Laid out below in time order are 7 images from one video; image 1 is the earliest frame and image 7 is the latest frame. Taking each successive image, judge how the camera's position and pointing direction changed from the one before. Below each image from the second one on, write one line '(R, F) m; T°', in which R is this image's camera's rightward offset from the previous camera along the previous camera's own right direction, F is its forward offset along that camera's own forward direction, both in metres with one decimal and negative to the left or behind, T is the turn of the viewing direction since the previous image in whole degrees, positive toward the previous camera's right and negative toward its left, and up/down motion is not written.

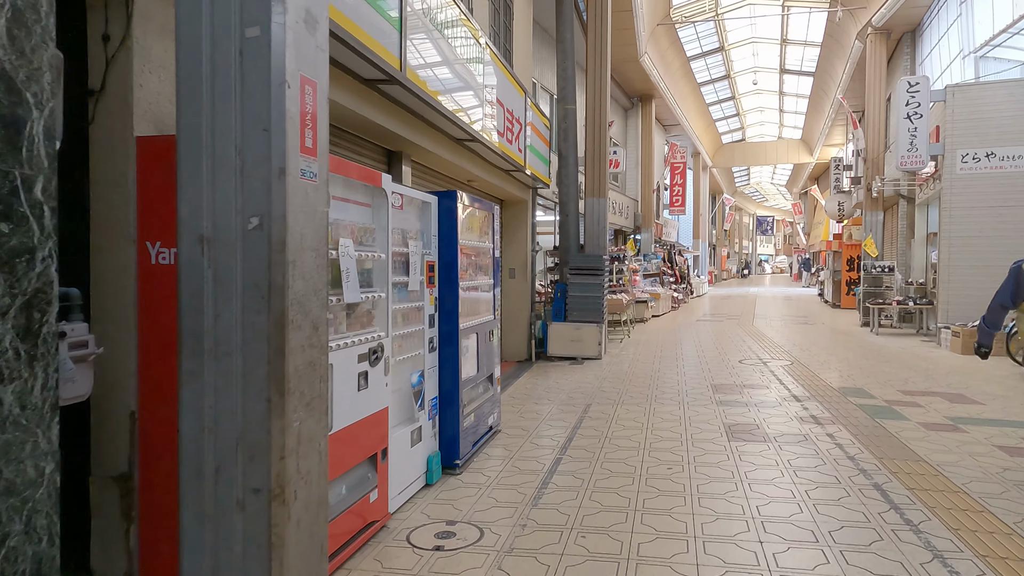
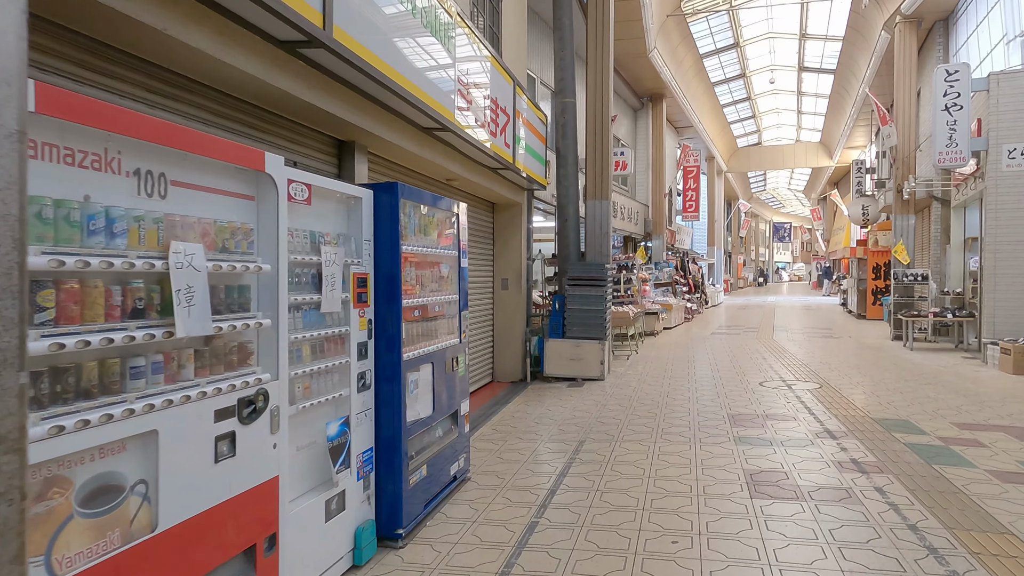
(+0.2, +0.8) m; -1°
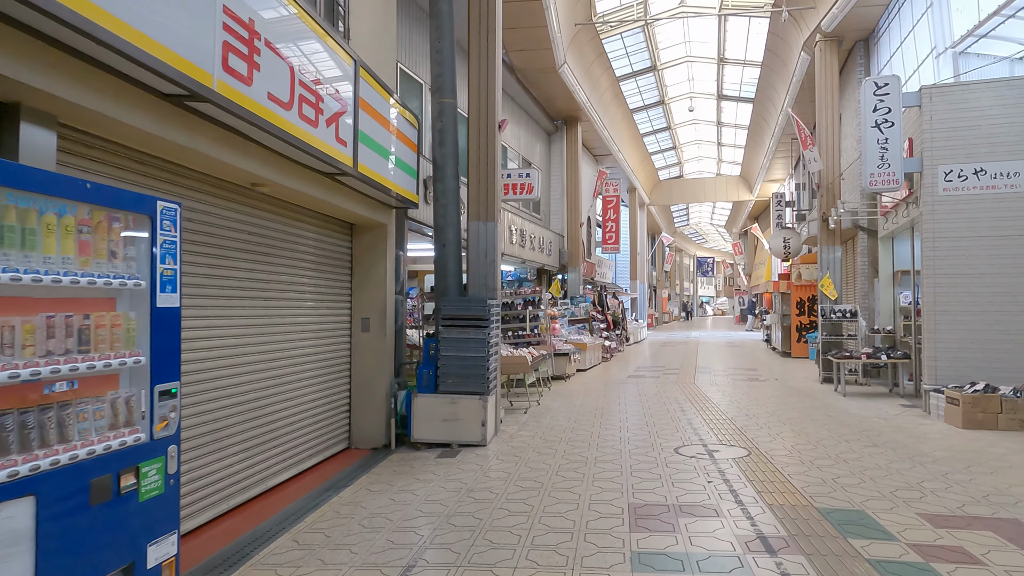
(+0.6, +1.4) m; +6°
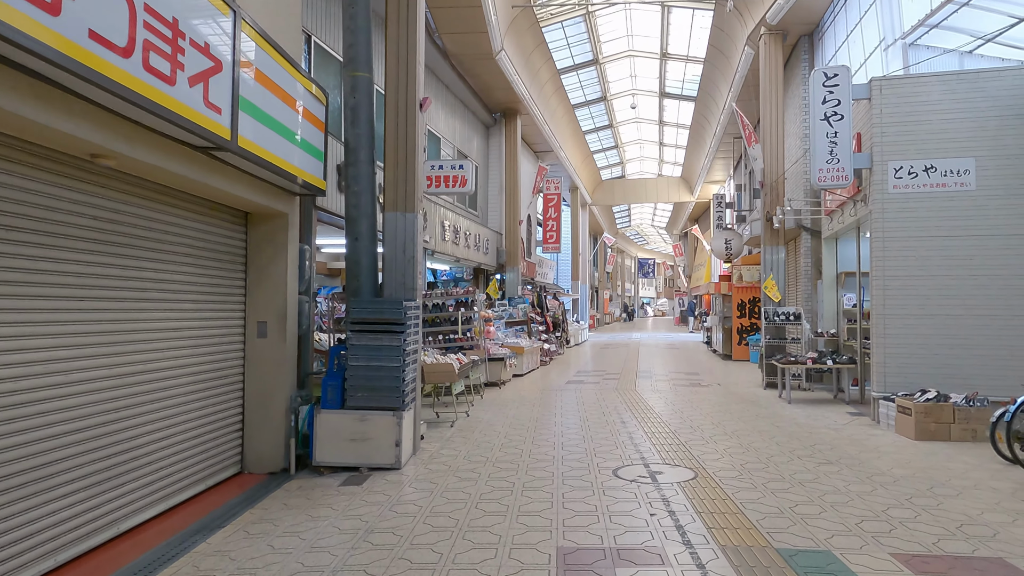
(+0.2, +0.7) m; +5°
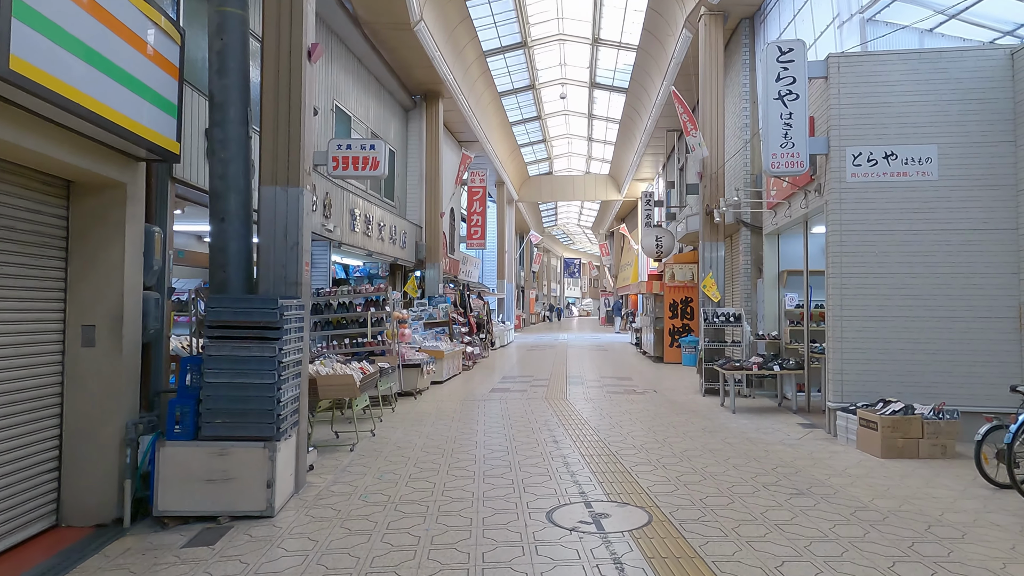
(+0.1, +1.0) m; +6°
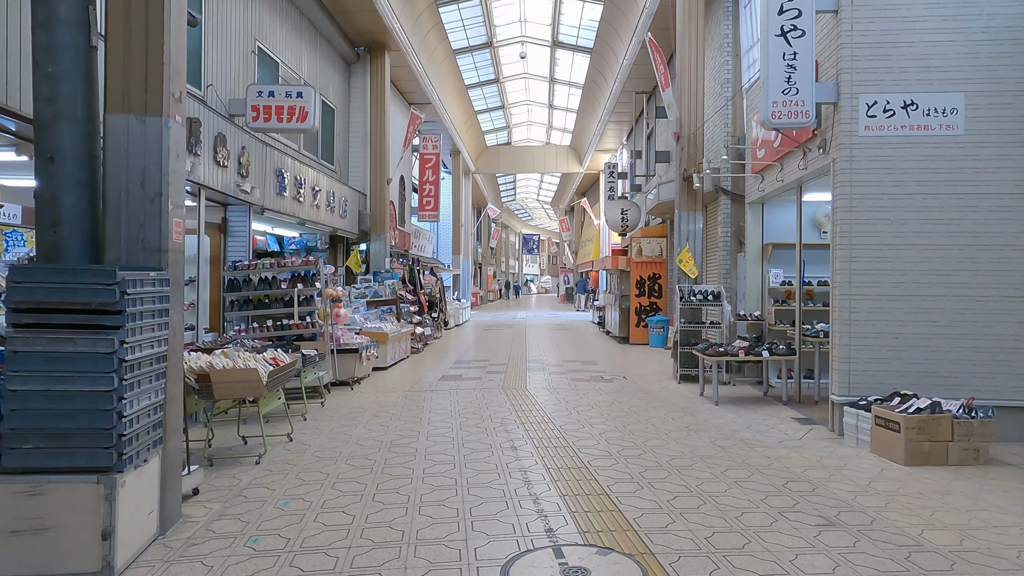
(+0.1, +1.1) m; +4°
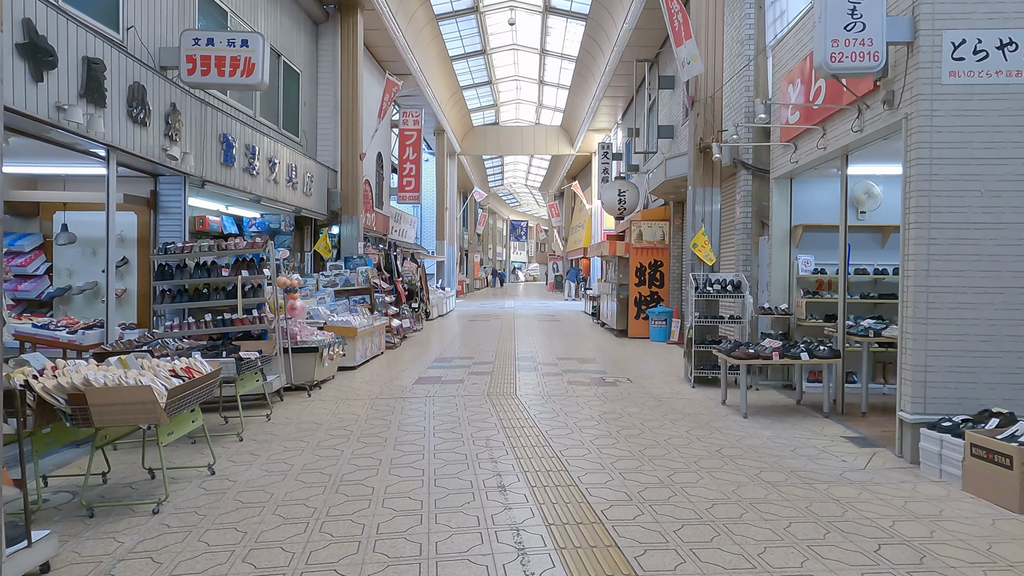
(0.0, +1.1) m; +1°
